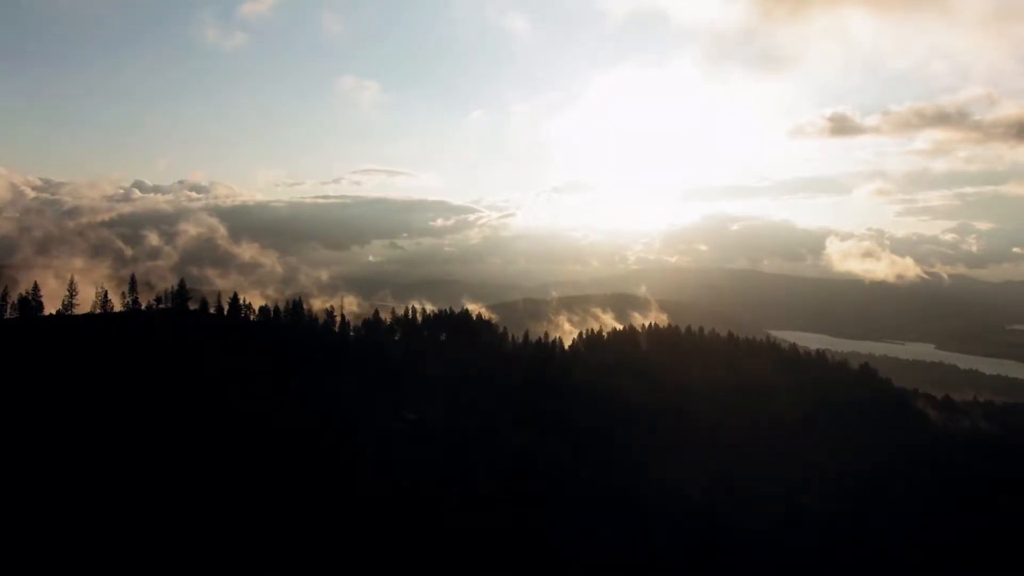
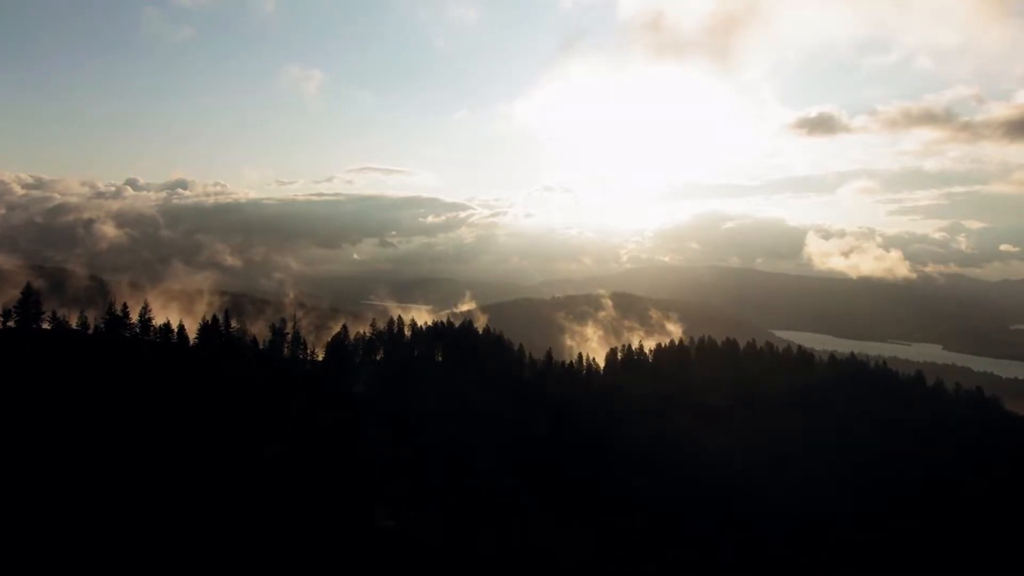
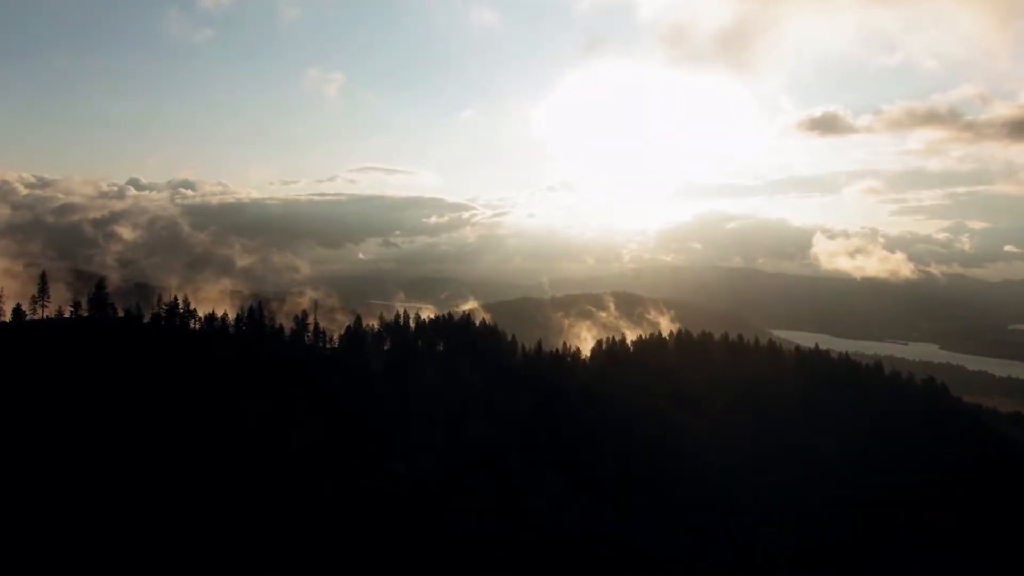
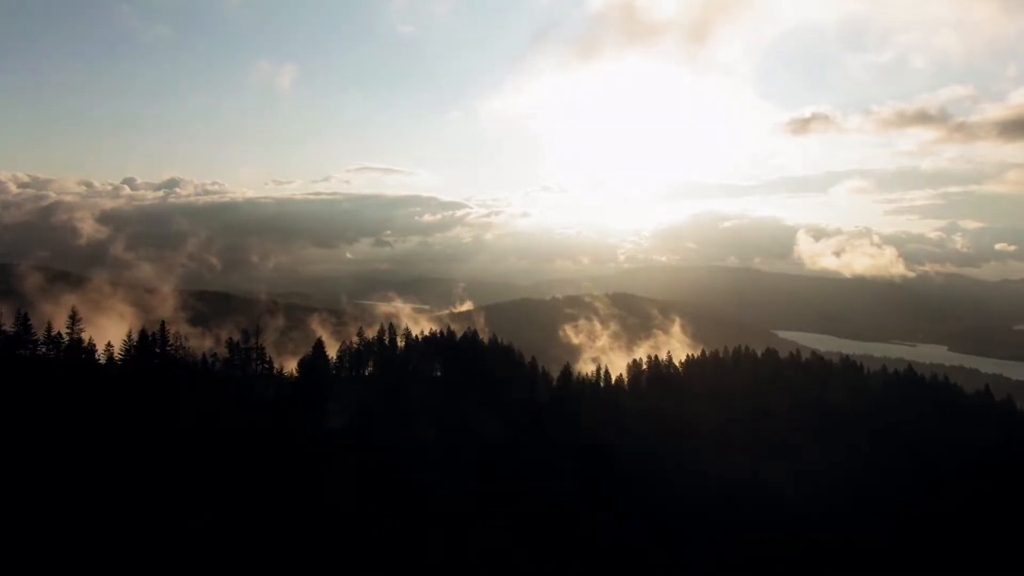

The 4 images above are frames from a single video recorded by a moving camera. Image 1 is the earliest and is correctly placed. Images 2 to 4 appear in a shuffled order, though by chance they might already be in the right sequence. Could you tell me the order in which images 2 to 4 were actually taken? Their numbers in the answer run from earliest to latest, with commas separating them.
3, 2, 4
